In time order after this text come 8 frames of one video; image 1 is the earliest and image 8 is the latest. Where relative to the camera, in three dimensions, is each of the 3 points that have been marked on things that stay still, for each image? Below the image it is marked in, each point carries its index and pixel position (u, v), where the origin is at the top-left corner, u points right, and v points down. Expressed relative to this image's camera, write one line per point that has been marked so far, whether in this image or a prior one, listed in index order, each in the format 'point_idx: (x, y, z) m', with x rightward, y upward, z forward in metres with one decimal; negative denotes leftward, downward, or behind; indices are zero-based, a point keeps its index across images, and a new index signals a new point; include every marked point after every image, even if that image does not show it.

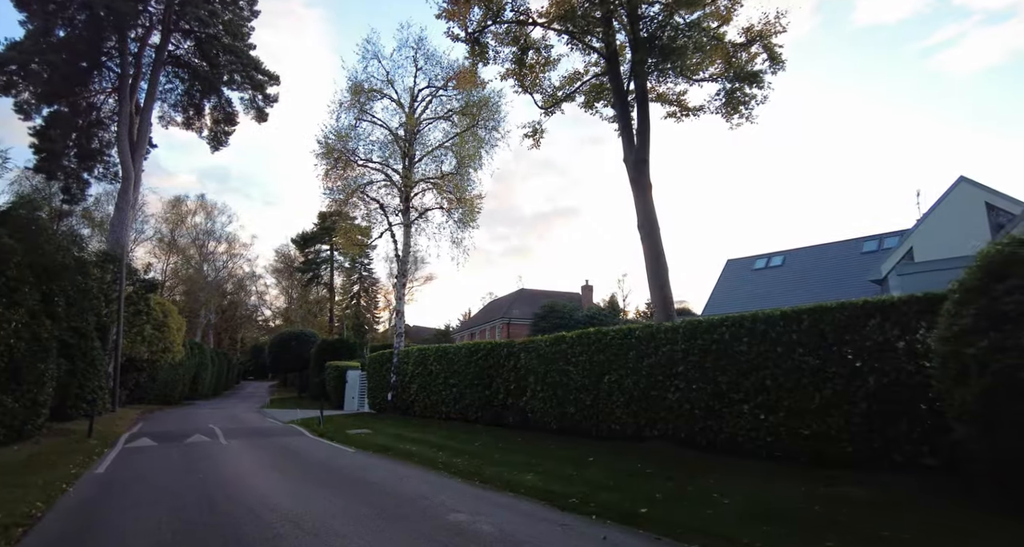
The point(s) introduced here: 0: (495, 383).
0: (-0.5, -3.1, +17.0) m
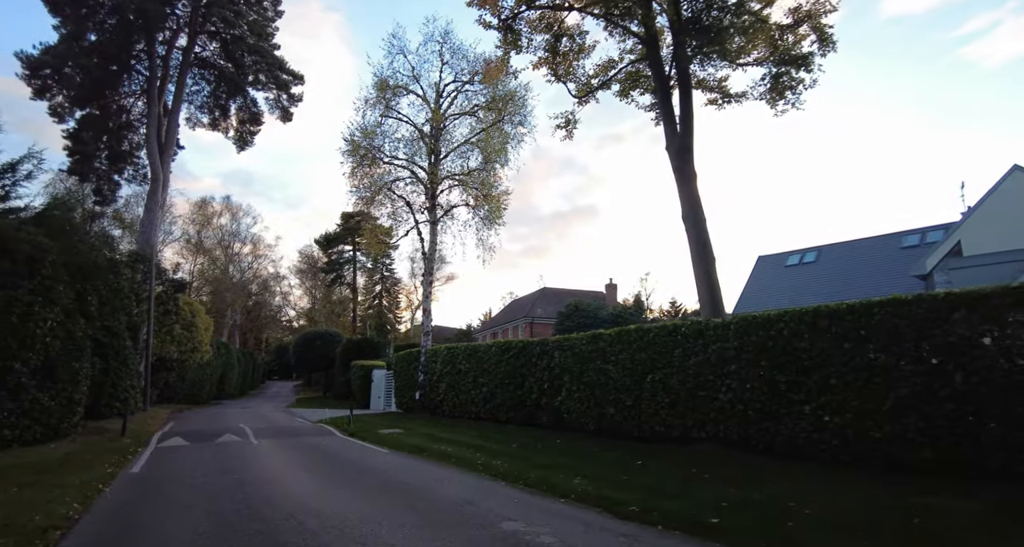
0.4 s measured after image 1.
0: (+0.4, -3.0, +16.6) m
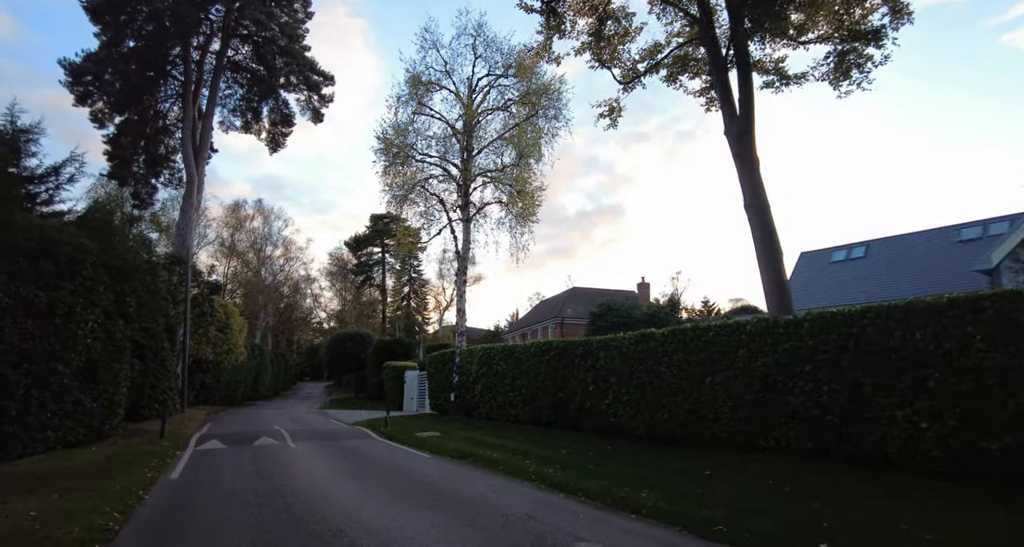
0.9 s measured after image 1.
0: (+1.5, -2.9, +16.0) m
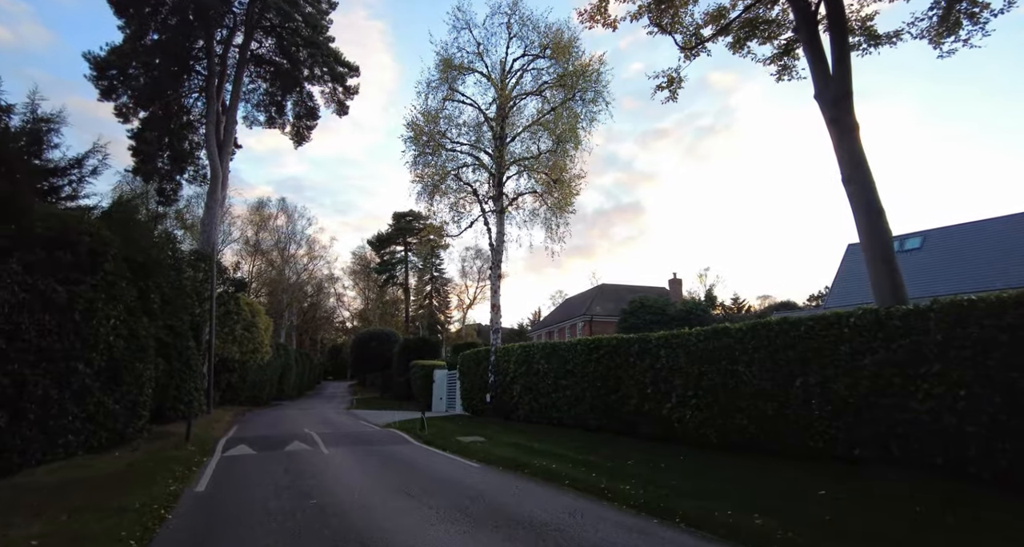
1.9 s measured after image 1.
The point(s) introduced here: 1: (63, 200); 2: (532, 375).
0: (+2.7, -2.7, +14.6) m
1: (-14.7, +2.5, +19.5) m
2: (+0.7, -3.3, +19.5) m
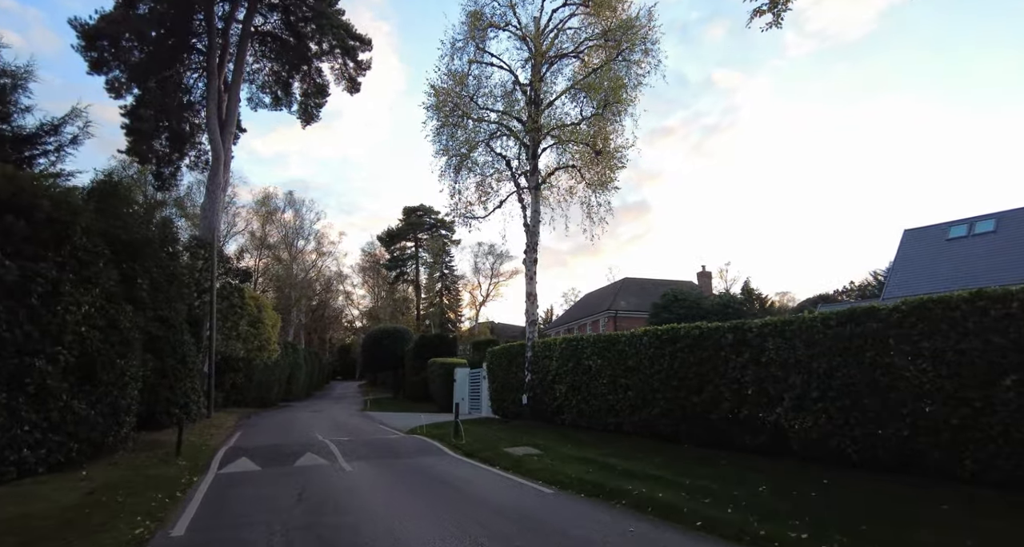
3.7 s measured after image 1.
0: (+4.0, -2.2, +11.8) m
1: (-13.4, +2.9, +16.8) m
2: (+1.9, -2.7, +16.7) m
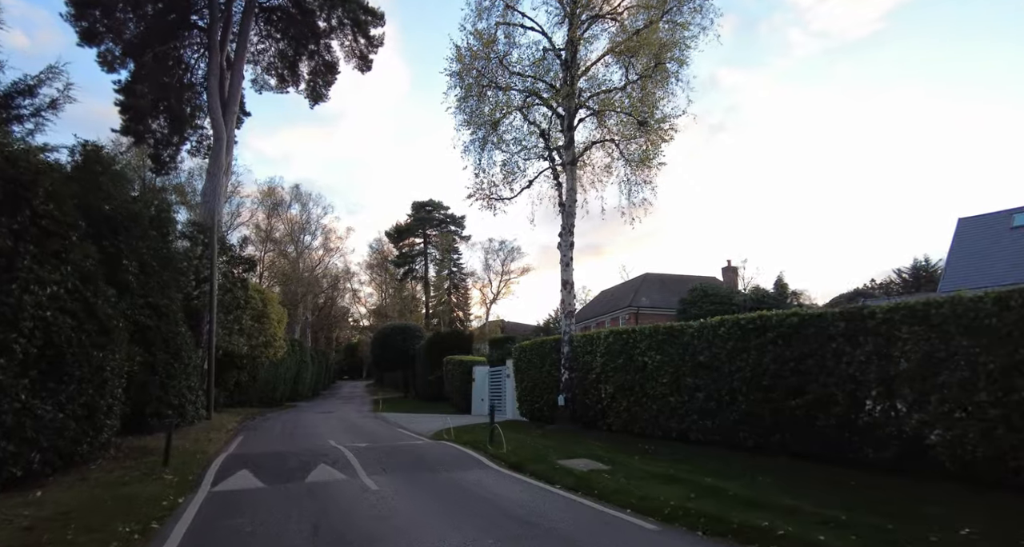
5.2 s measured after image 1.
0: (+4.9, -1.7, +9.6) m
1: (-12.4, +3.4, +14.7) m
2: (+2.9, -2.3, +14.4) m
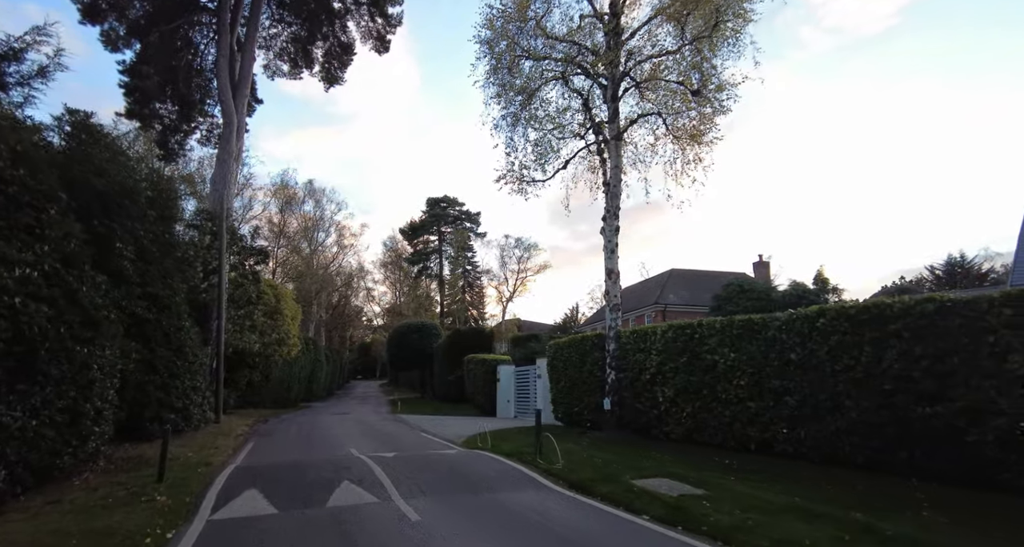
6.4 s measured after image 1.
0: (+5.8, -1.4, +7.6) m
1: (-11.4, +3.7, +13.1) m
2: (+3.9, -2.0, +12.5) m
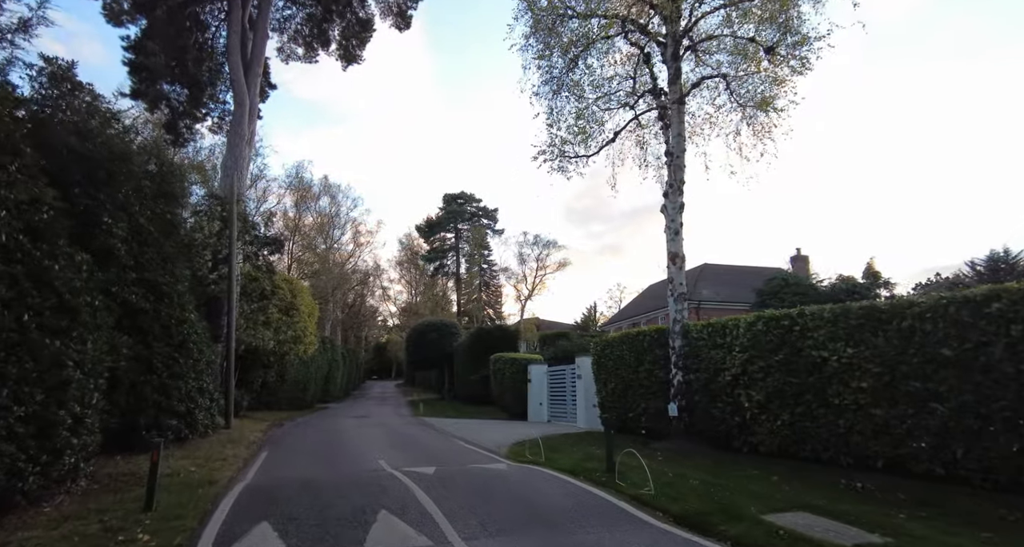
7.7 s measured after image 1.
0: (+6.8, -1.0, +5.4) m
1: (-10.4, +4.0, +11.3) m
2: (+5.0, -1.6, +10.3) m
